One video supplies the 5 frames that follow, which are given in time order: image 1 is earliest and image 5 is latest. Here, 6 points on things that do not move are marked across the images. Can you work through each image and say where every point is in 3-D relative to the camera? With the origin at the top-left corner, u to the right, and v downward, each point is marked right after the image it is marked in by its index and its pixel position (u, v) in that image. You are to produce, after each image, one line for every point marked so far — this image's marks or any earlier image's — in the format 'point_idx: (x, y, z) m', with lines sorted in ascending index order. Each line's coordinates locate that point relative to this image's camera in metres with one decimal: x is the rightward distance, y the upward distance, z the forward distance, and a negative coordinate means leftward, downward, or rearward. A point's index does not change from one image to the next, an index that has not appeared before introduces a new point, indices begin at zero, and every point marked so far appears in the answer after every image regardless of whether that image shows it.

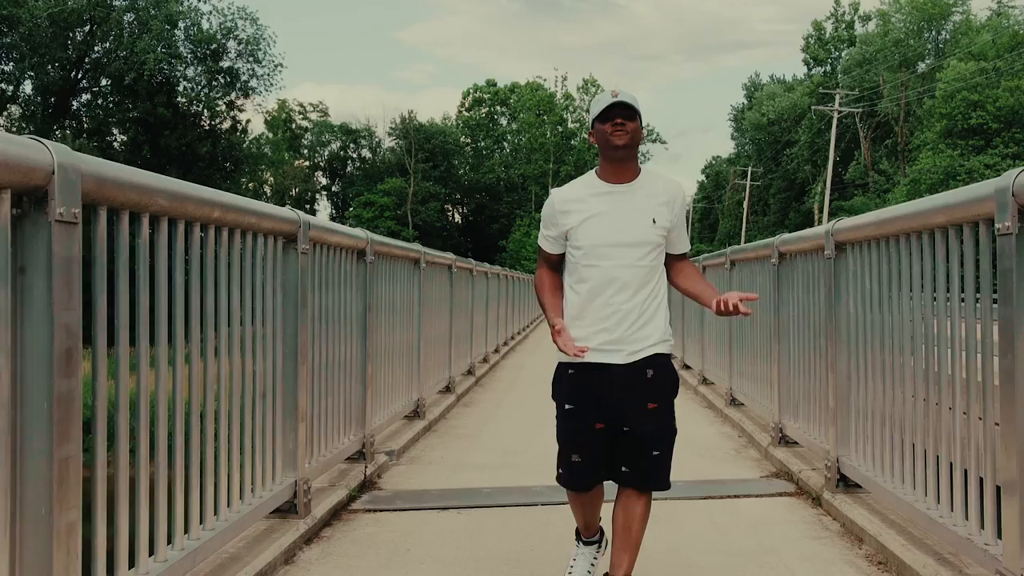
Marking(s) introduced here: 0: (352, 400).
0: (-1.0, -0.7, +5.6) m
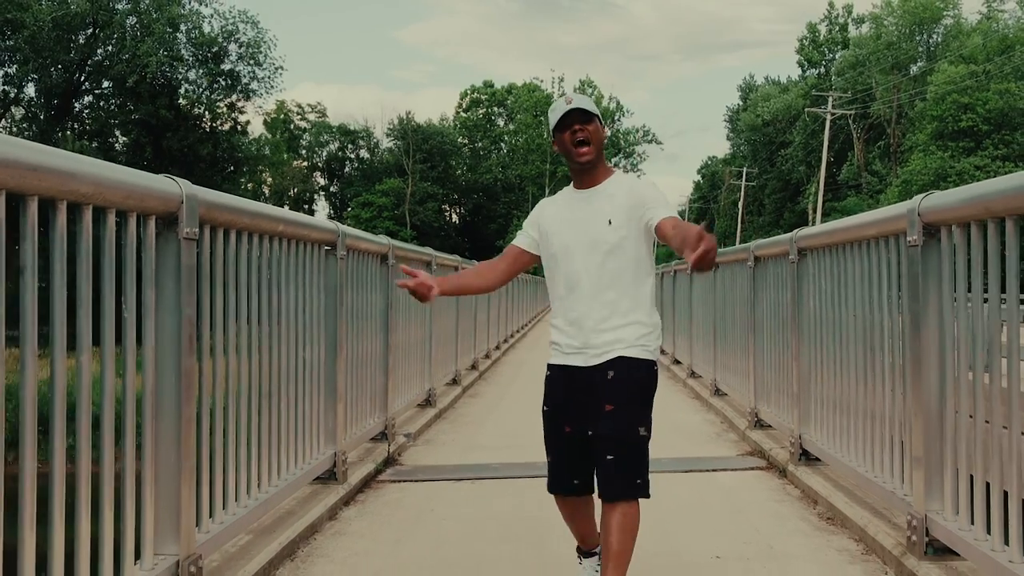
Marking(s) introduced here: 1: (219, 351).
0: (-0.9, -0.7, +6.3) m
1: (-1.1, -0.2, +3.7) m
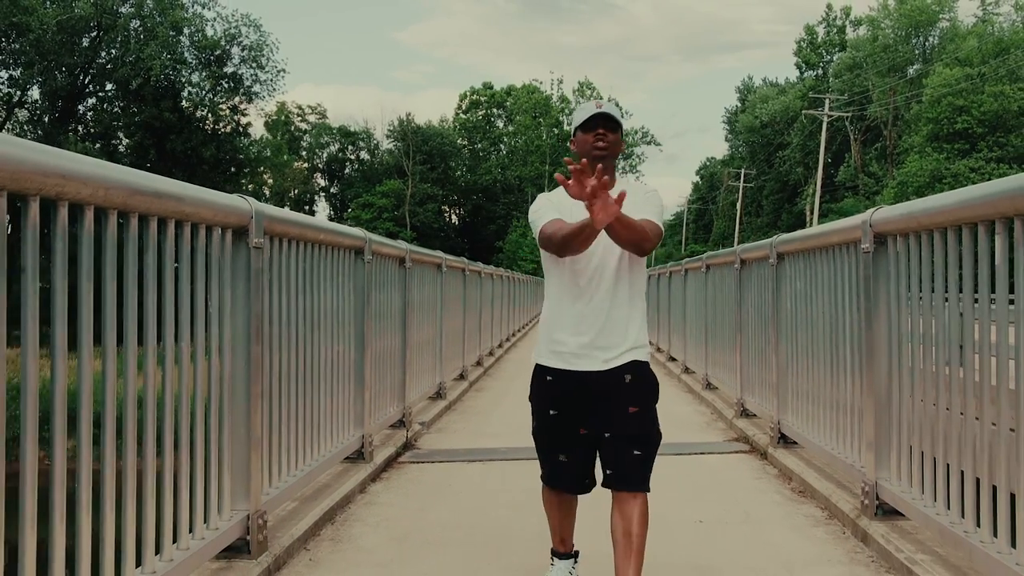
0: (-0.9, -0.7, +7.0) m
1: (-1.1, -0.3, +4.3) m
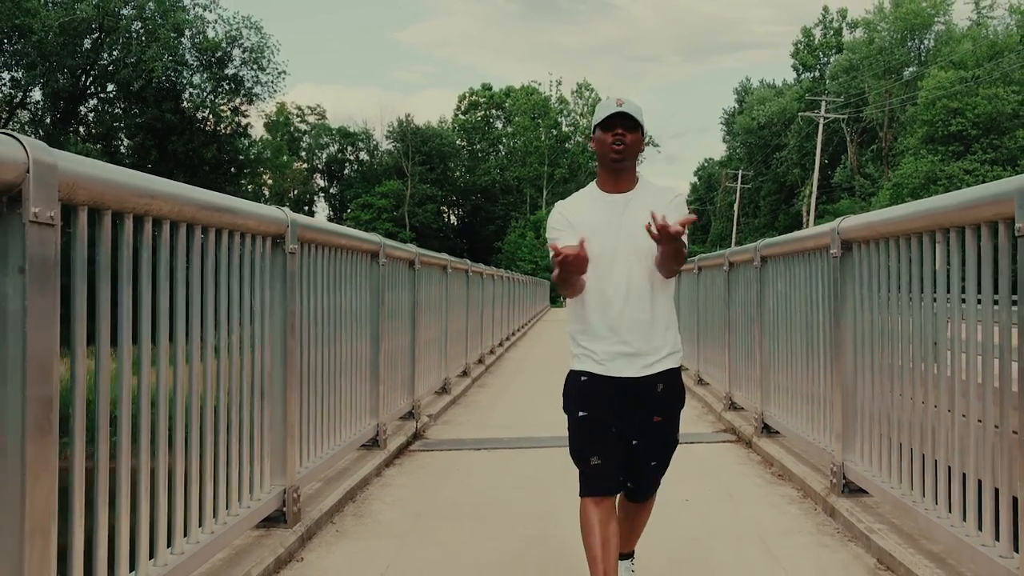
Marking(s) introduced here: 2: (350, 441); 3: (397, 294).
0: (-0.9, -0.7, +7.5) m
1: (-1.1, -0.3, +4.8) m
2: (-1.0, -0.9, +5.6) m
3: (-0.9, 0.0, +7.1) m
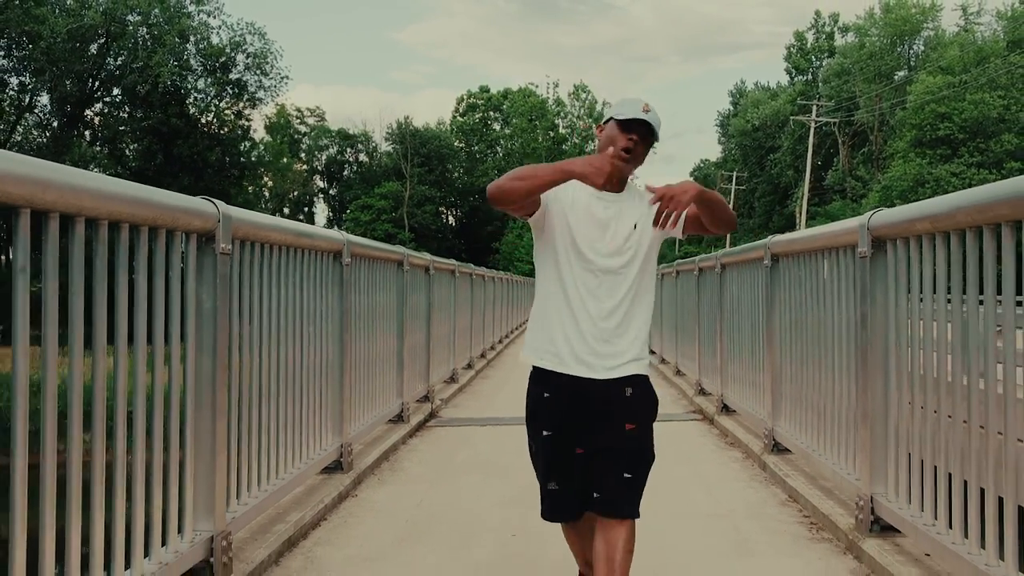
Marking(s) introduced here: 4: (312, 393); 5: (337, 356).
0: (-0.9, -0.7, +8.8) m
1: (-1.0, -0.3, +6.1) m
2: (-1.0, -1.0, +7.0) m
3: (-0.9, -0.1, +8.4) m
4: (-1.1, -0.5, +5.1) m
5: (-1.1, -0.5, +5.6) m
